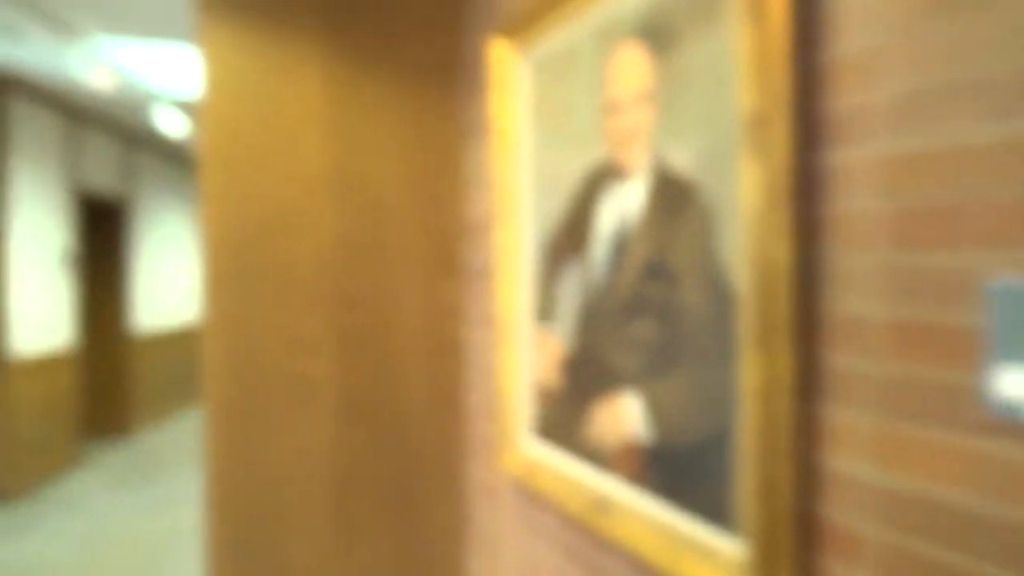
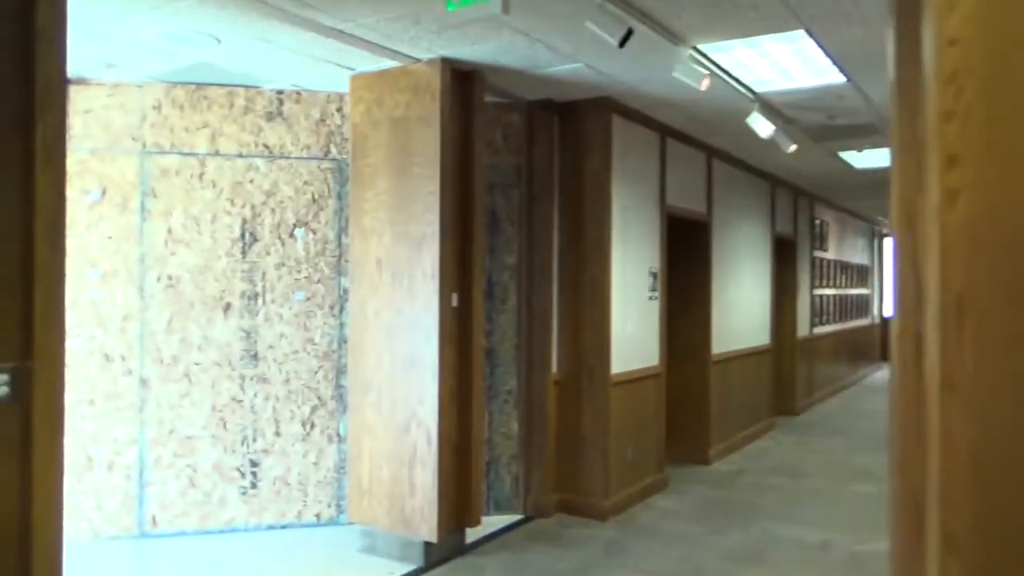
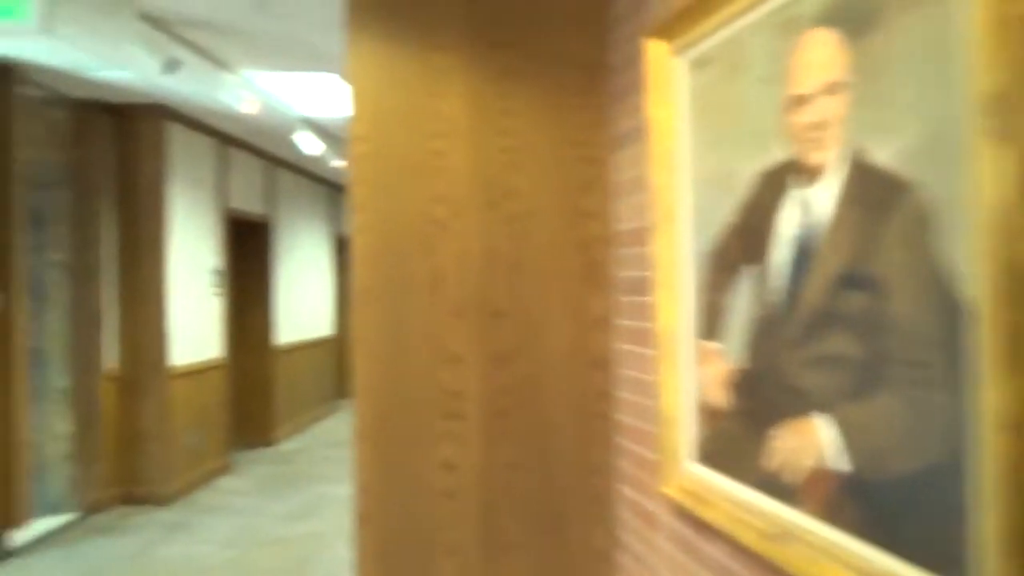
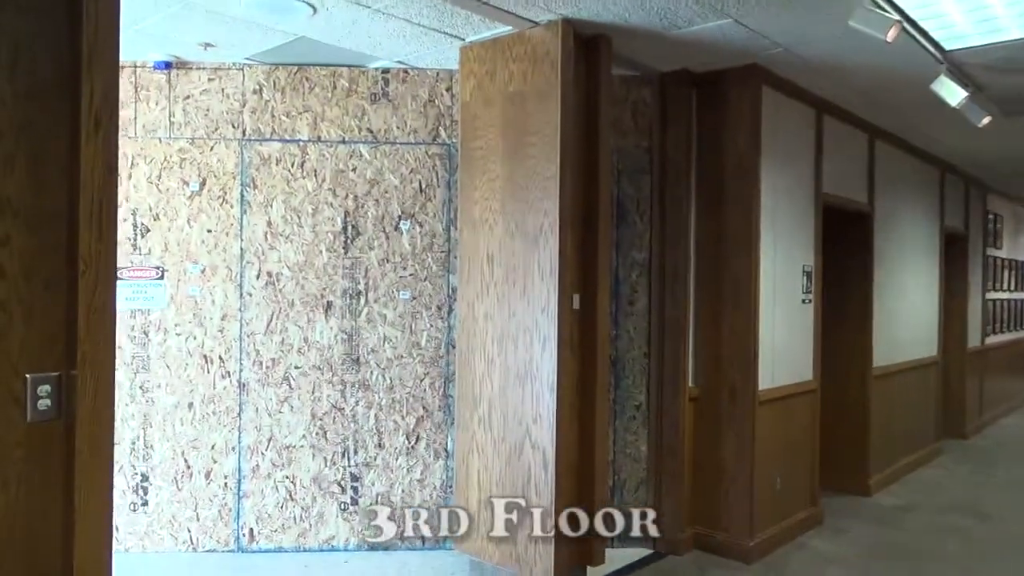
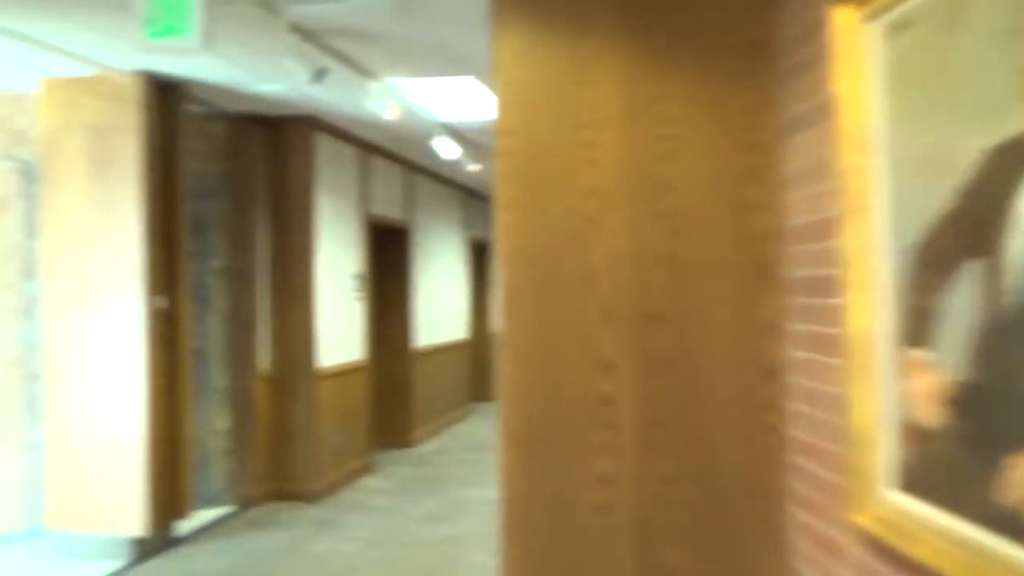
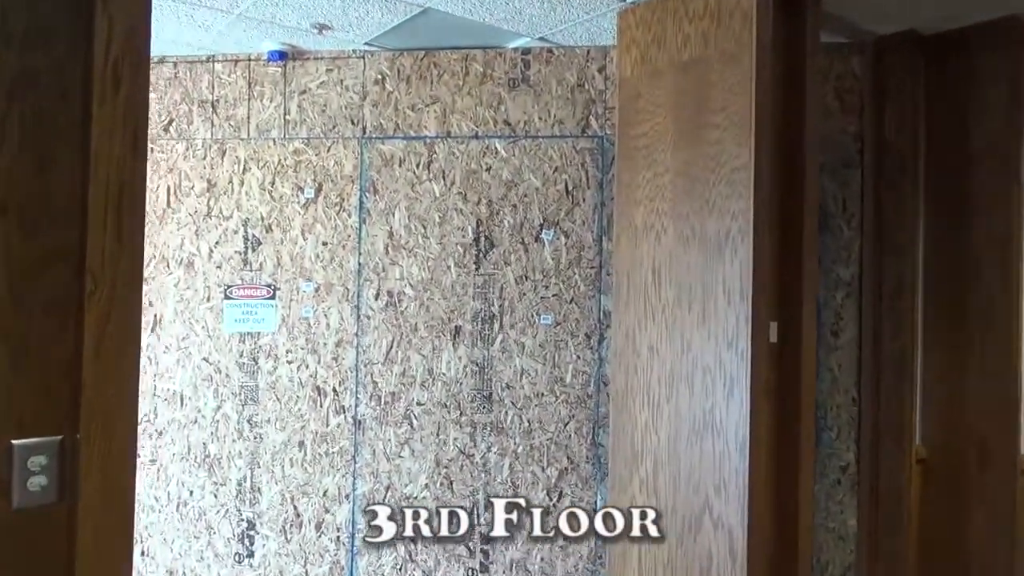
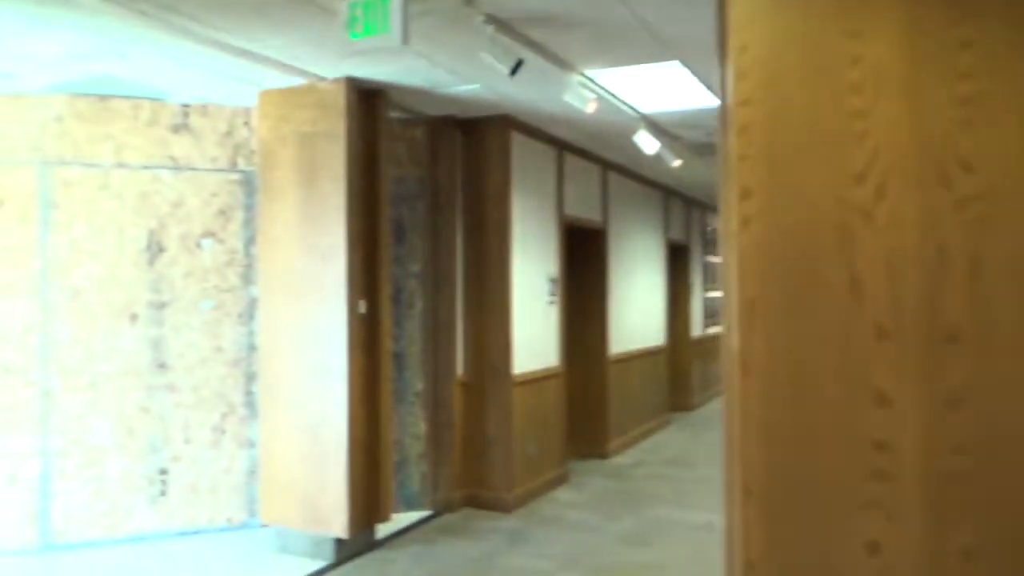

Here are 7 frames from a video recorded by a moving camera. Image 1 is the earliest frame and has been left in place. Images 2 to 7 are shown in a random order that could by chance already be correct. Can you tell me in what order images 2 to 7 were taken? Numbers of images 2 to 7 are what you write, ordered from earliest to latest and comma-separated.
3, 5, 7, 2, 4, 6
